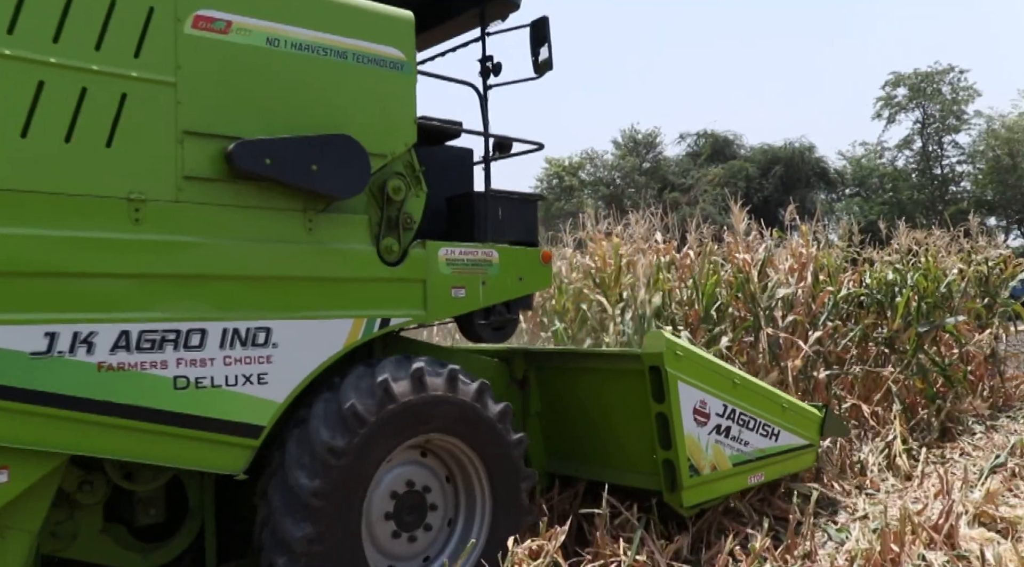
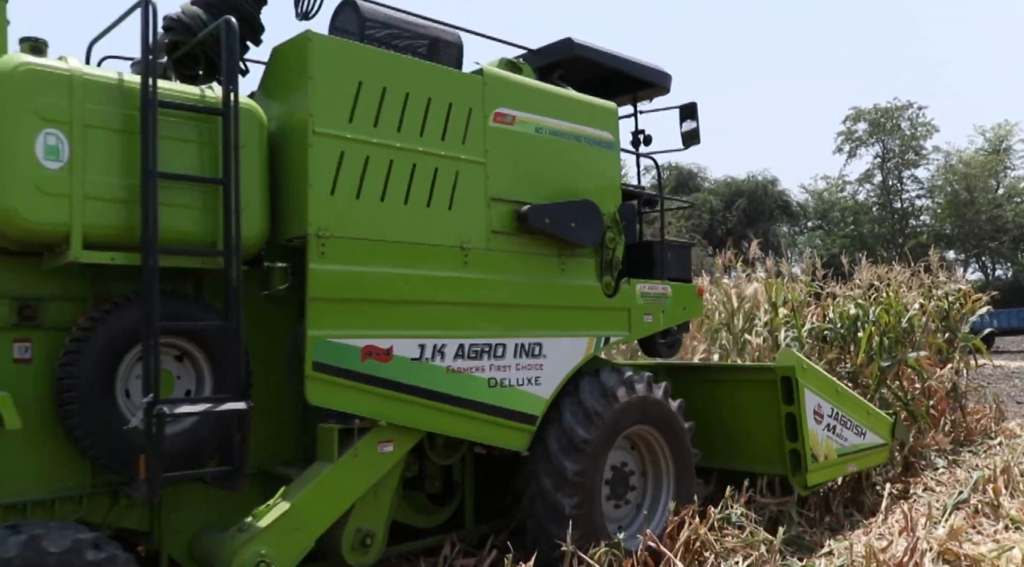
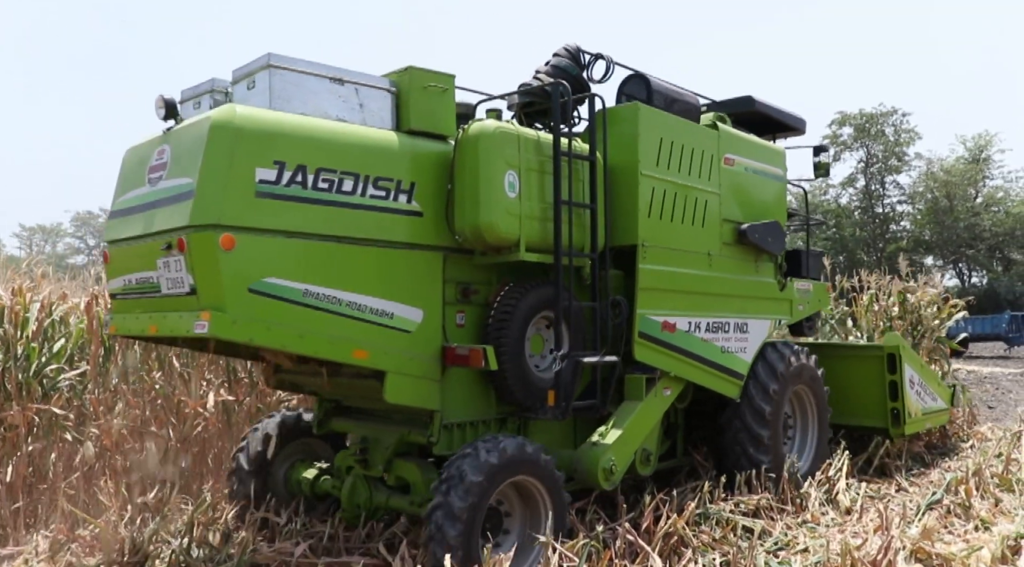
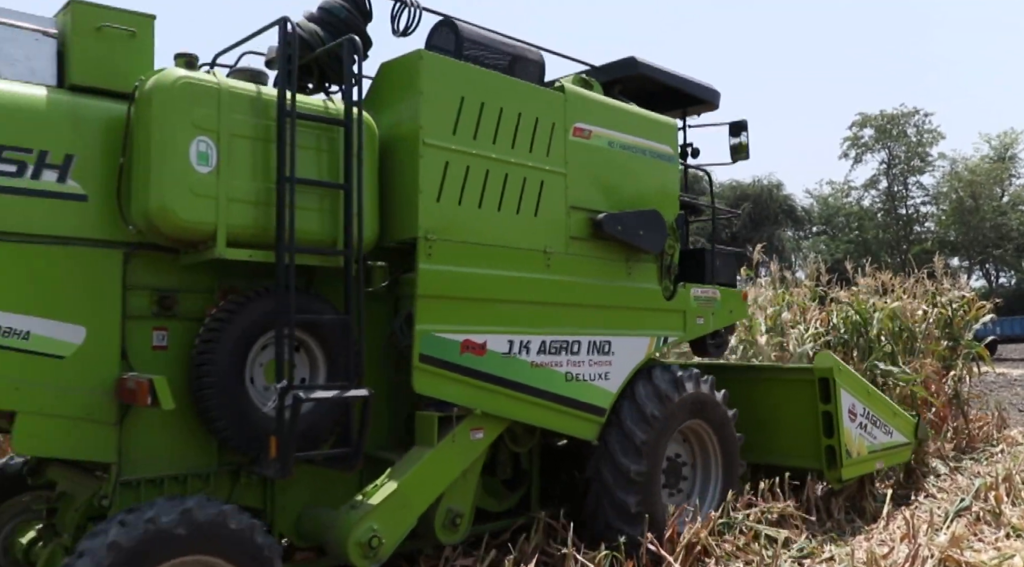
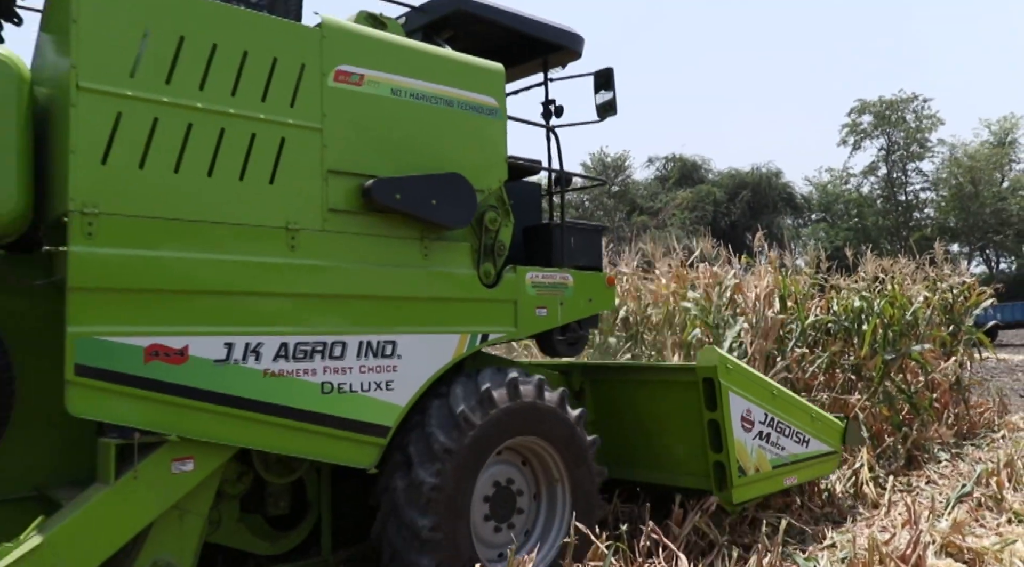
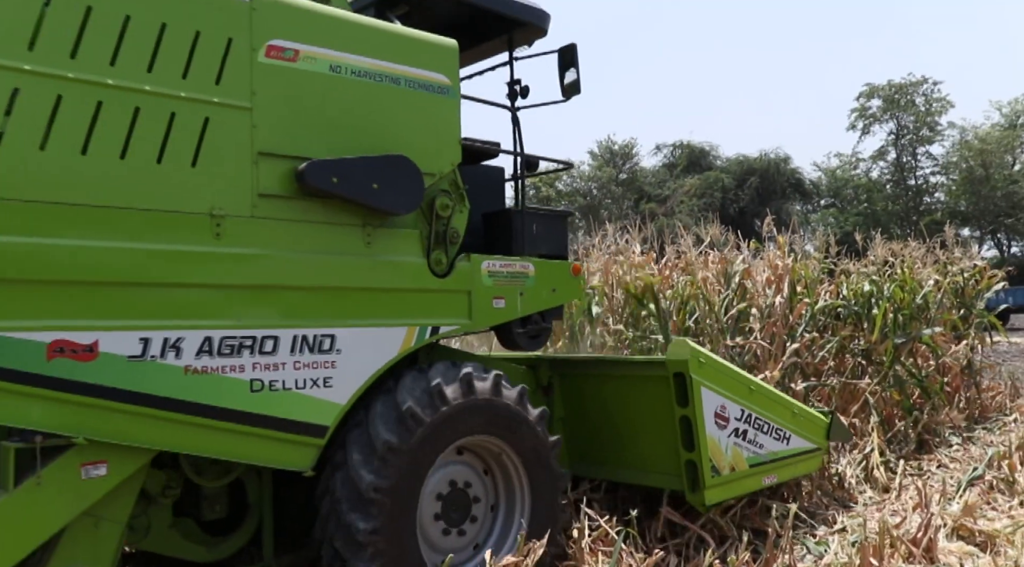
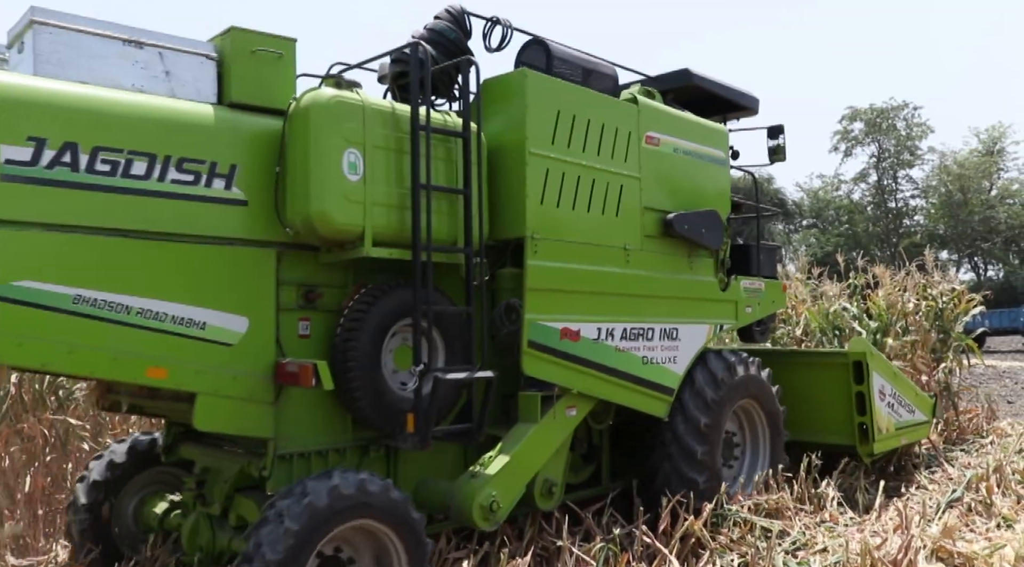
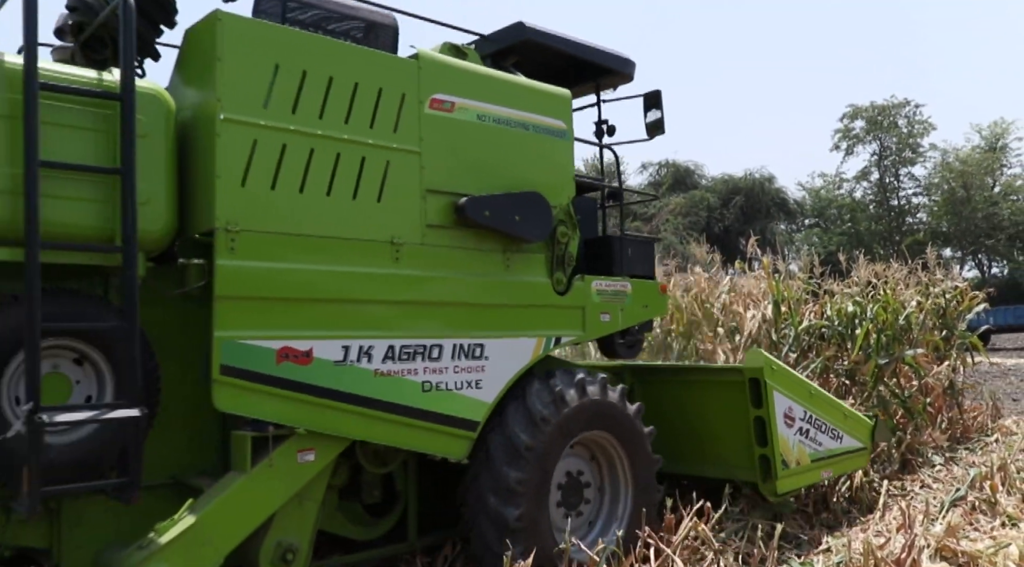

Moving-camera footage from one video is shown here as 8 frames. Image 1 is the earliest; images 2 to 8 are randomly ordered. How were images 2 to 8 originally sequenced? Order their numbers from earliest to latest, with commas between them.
6, 5, 8, 2, 4, 7, 3
